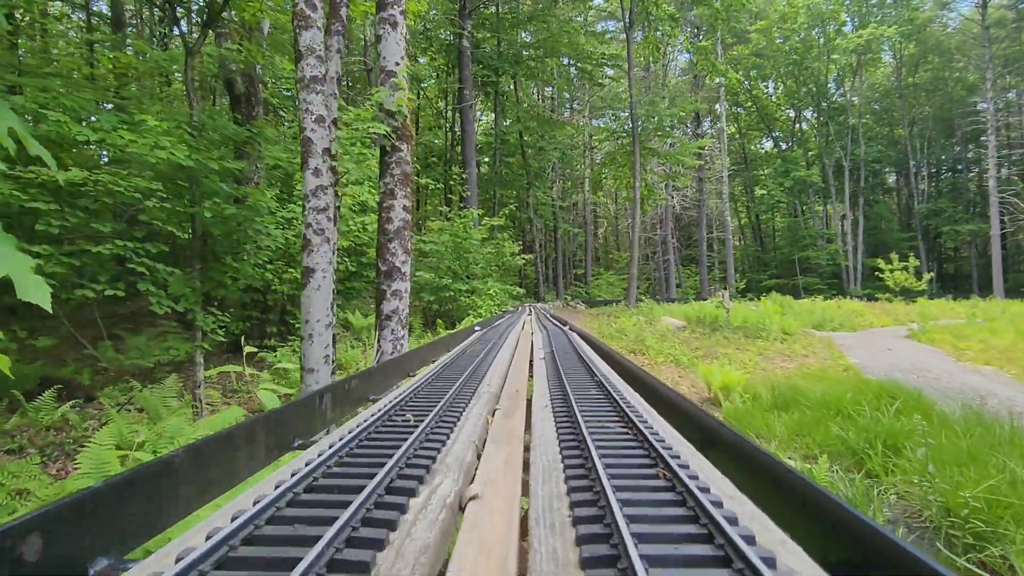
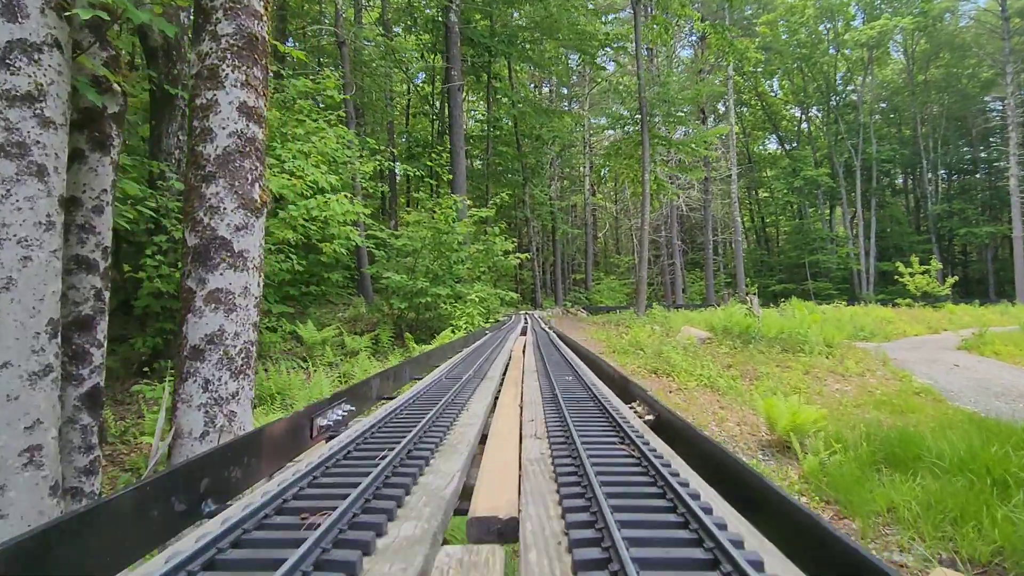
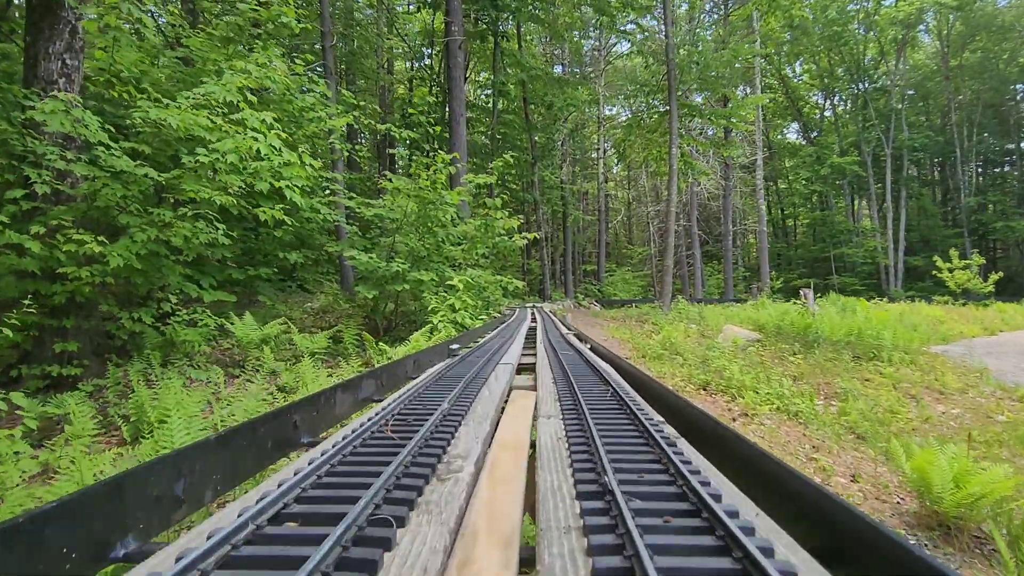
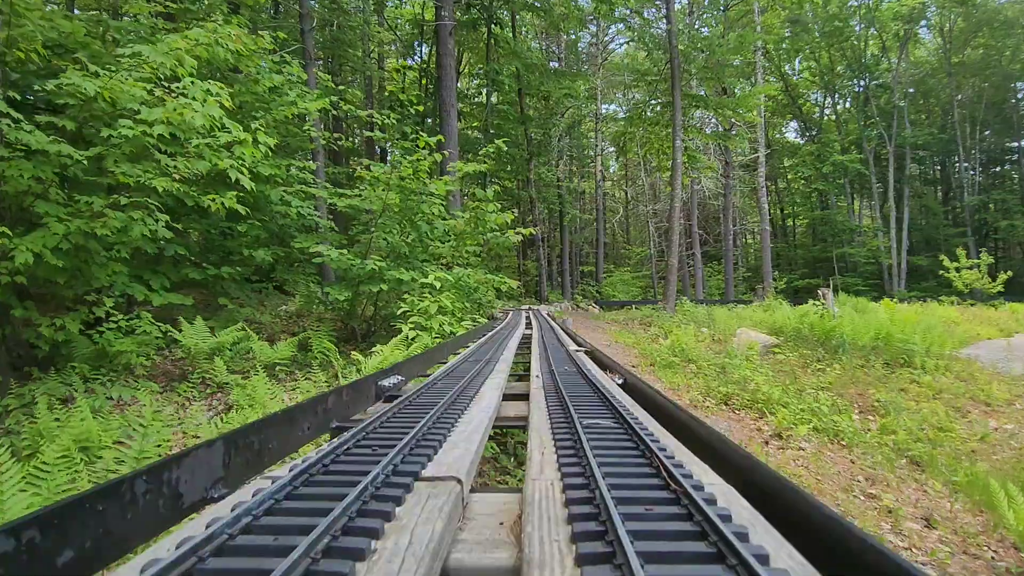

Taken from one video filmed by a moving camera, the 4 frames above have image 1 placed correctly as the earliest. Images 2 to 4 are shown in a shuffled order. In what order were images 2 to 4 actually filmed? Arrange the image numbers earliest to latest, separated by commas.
2, 3, 4
